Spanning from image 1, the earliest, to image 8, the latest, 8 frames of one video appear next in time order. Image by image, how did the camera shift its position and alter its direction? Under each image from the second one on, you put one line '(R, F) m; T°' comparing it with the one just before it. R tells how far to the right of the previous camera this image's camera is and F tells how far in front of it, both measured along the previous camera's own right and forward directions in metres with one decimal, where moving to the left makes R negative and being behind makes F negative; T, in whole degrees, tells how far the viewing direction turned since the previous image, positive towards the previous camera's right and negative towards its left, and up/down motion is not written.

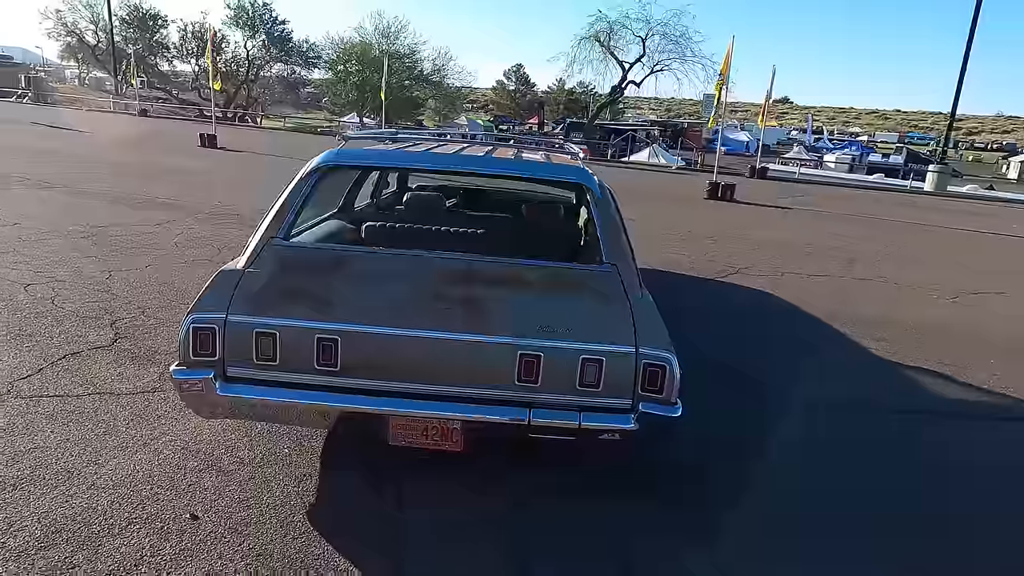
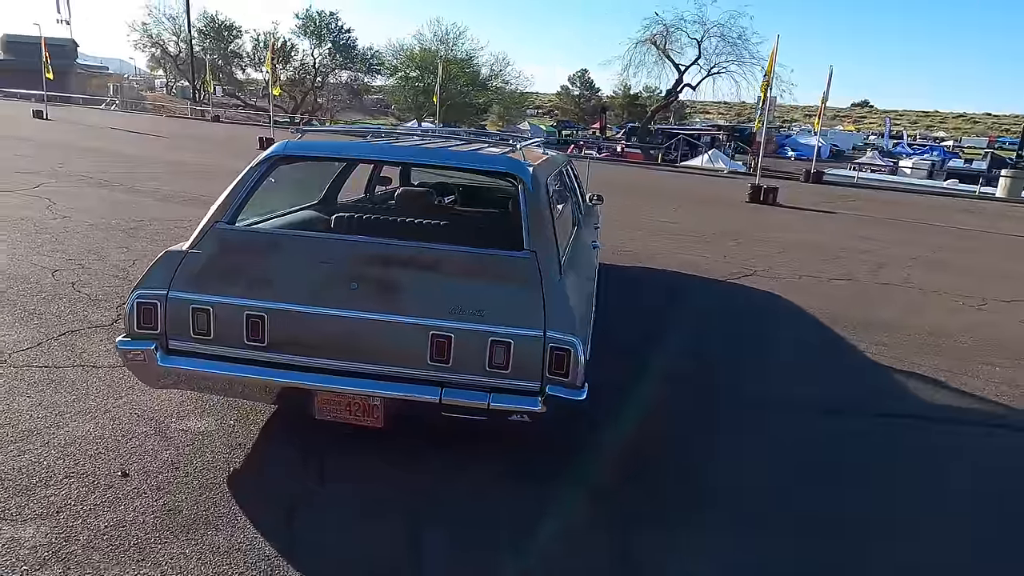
(+0.6, -0.1) m; -5°
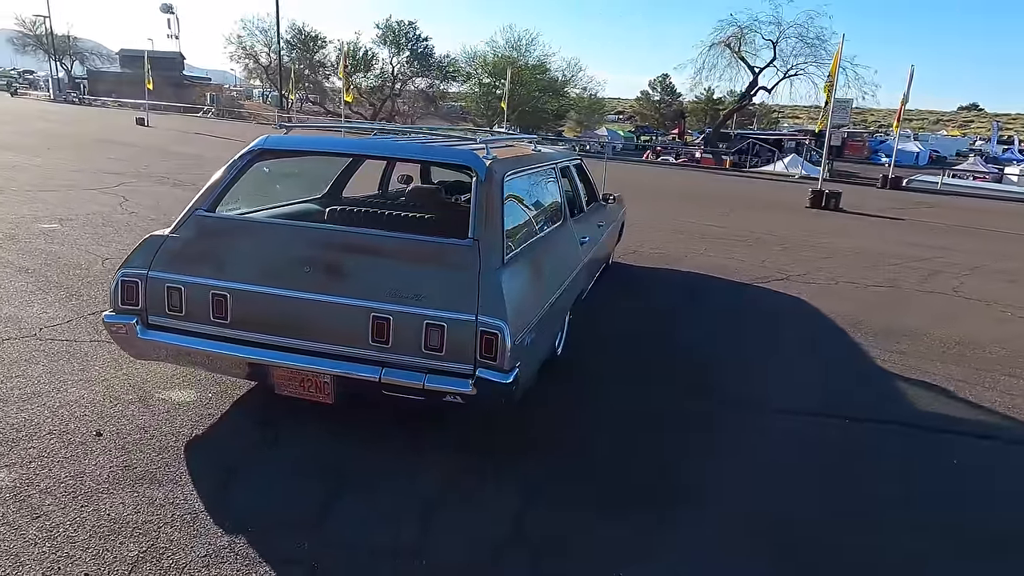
(+0.6, -0.1) m; -7°
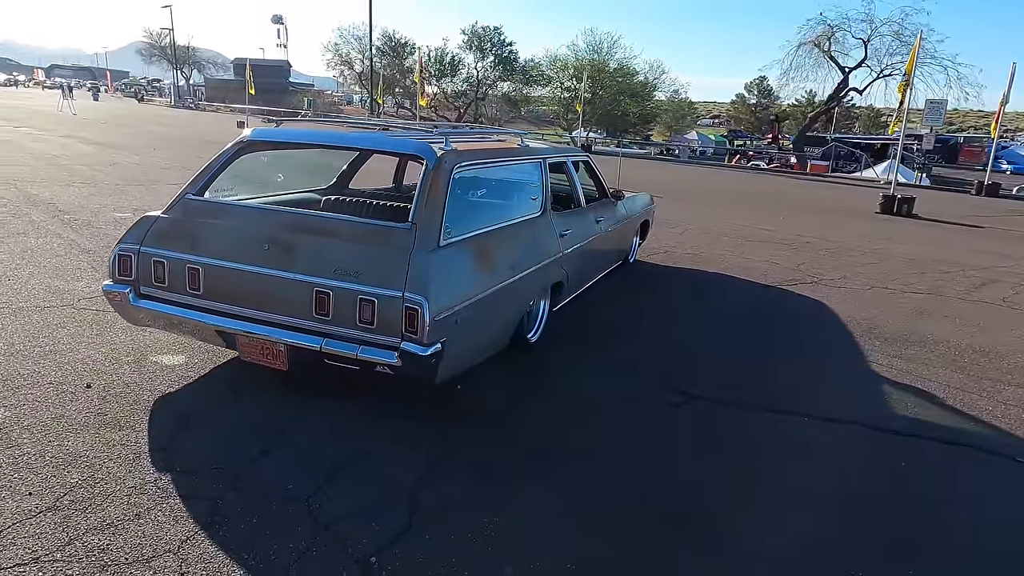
(+0.7, -0.1) m; -8°
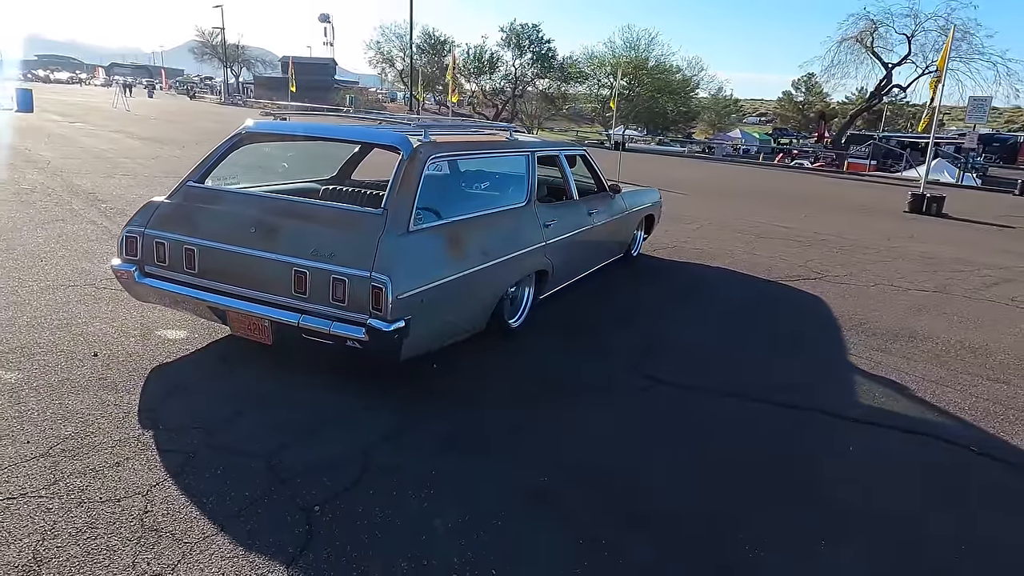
(+0.4, -0.2) m; -3°
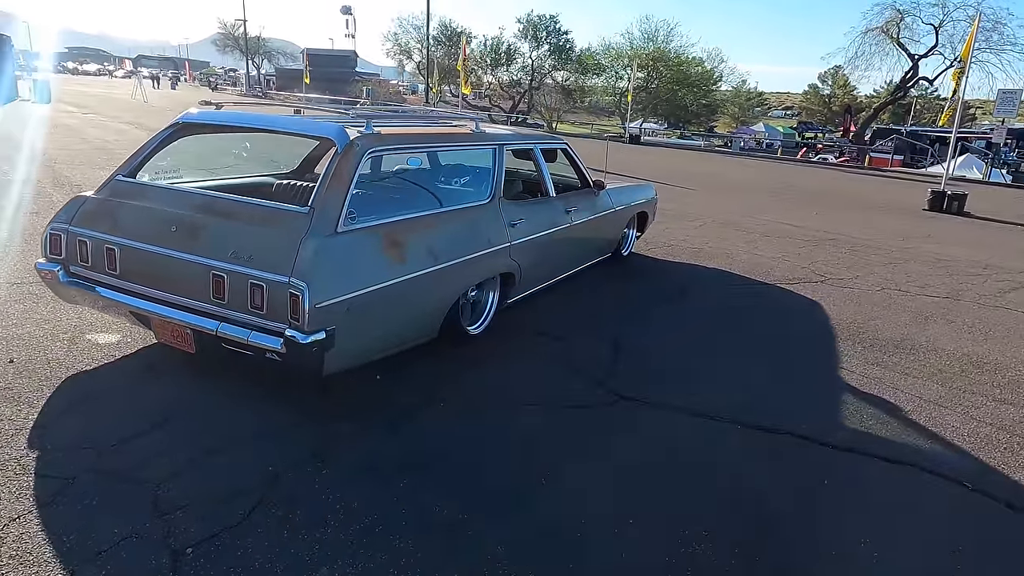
(+0.4, +0.3) m; -2°
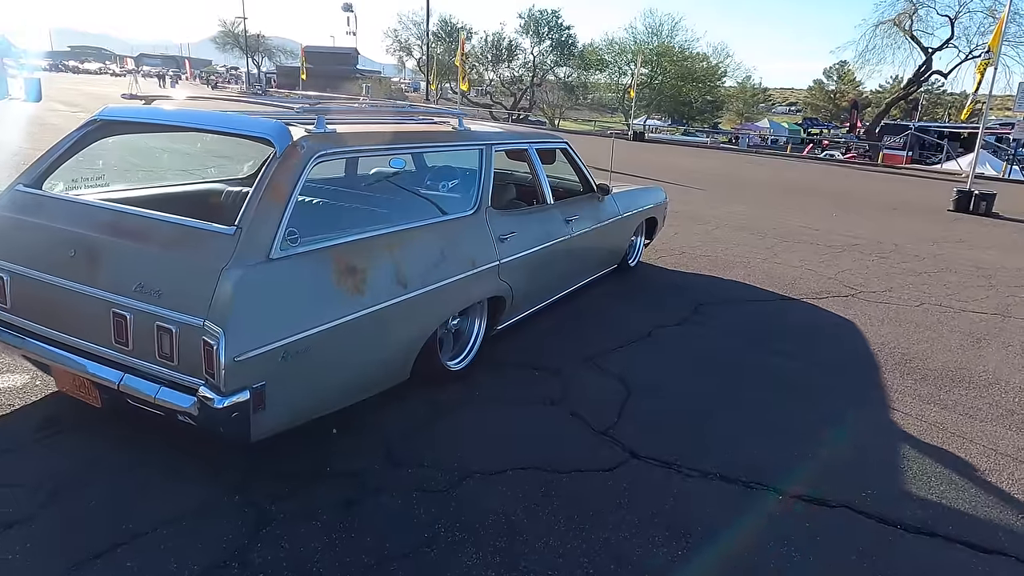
(+0.1, +0.7) m; 0°
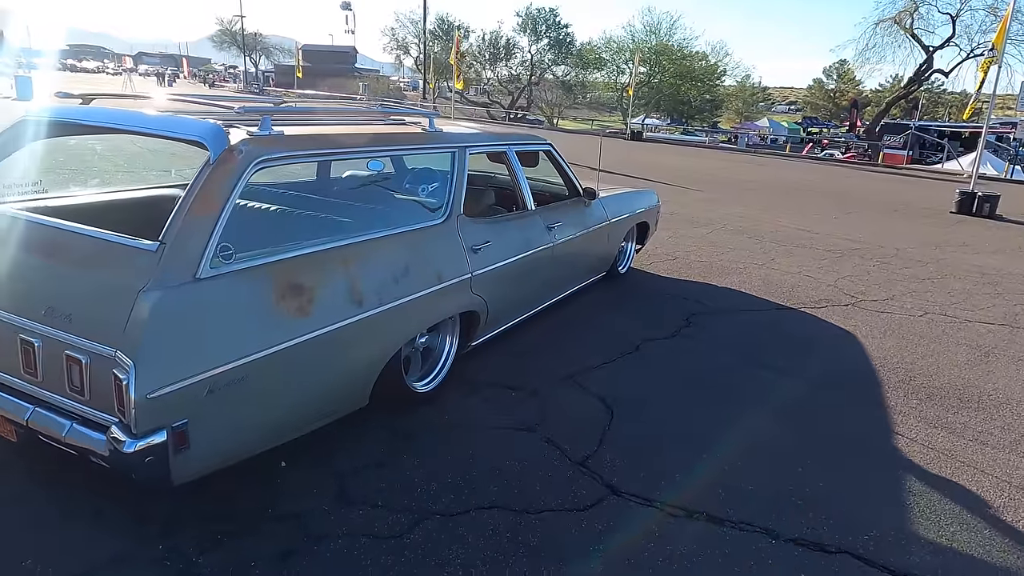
(+0.1, +0.3) m; 0°
